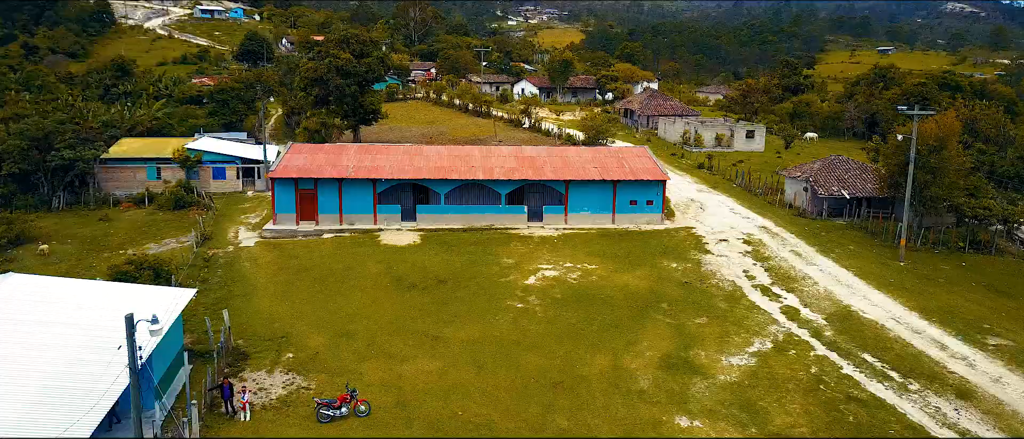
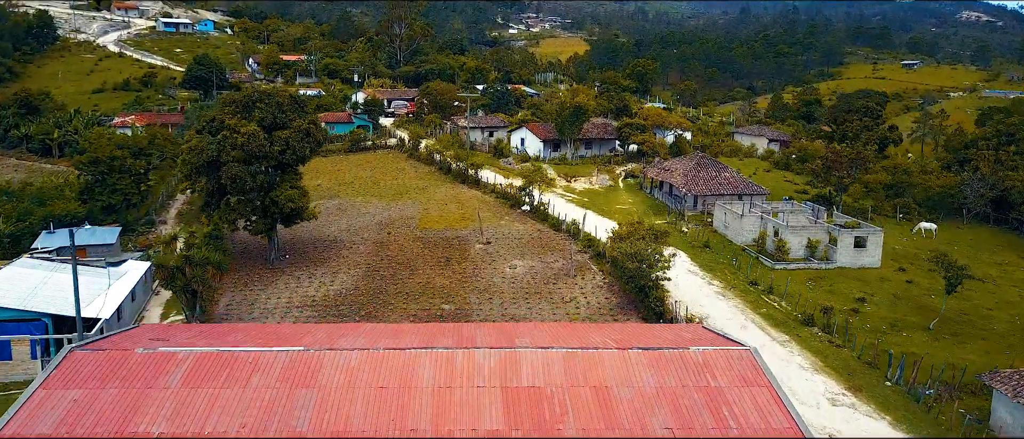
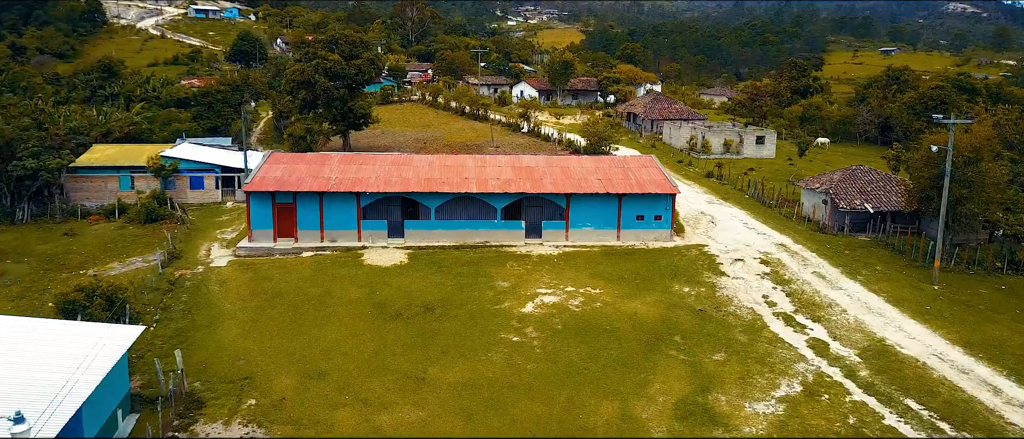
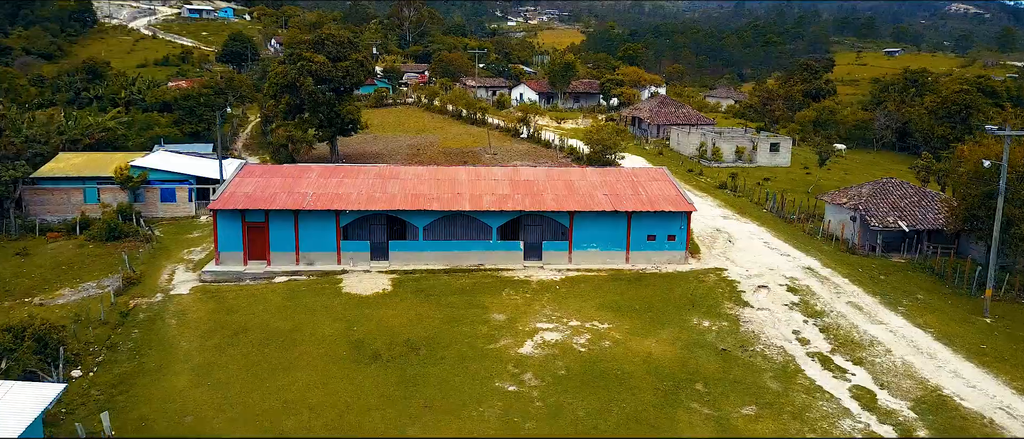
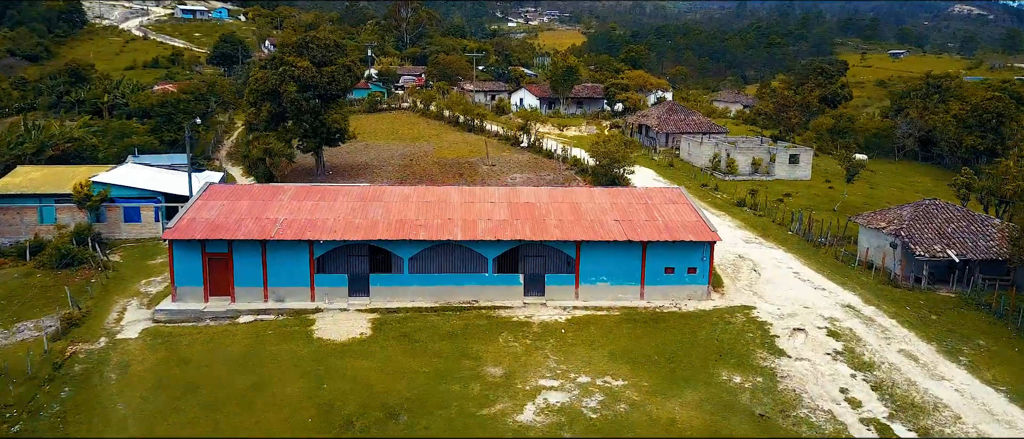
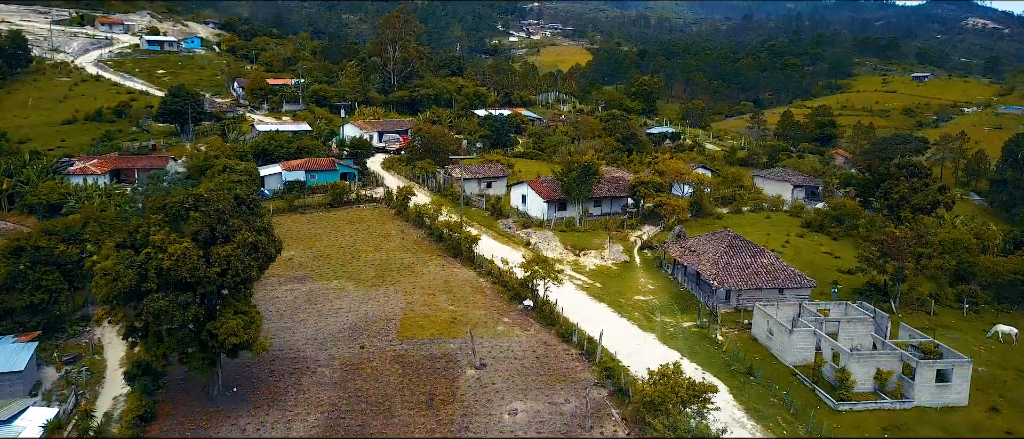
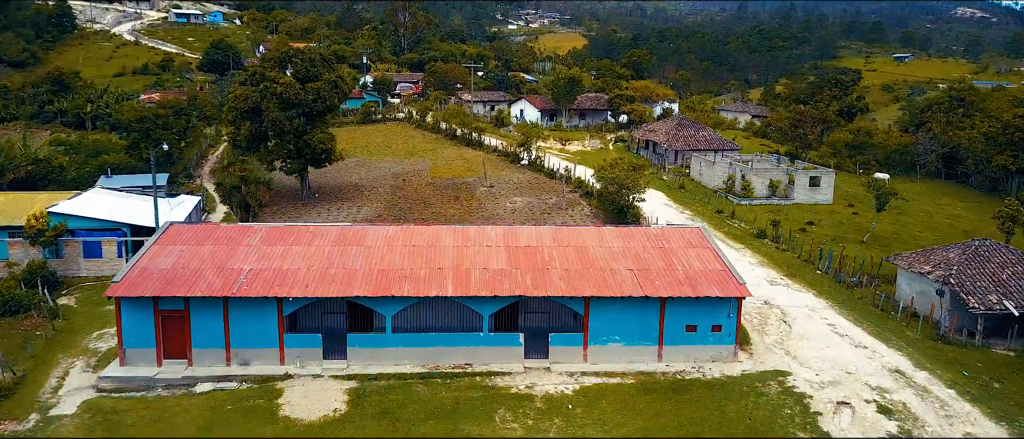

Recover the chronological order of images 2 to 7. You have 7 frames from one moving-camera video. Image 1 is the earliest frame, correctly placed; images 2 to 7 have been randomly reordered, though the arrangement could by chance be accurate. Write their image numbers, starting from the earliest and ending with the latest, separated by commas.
3, 4, 5, 7, 2, 6
